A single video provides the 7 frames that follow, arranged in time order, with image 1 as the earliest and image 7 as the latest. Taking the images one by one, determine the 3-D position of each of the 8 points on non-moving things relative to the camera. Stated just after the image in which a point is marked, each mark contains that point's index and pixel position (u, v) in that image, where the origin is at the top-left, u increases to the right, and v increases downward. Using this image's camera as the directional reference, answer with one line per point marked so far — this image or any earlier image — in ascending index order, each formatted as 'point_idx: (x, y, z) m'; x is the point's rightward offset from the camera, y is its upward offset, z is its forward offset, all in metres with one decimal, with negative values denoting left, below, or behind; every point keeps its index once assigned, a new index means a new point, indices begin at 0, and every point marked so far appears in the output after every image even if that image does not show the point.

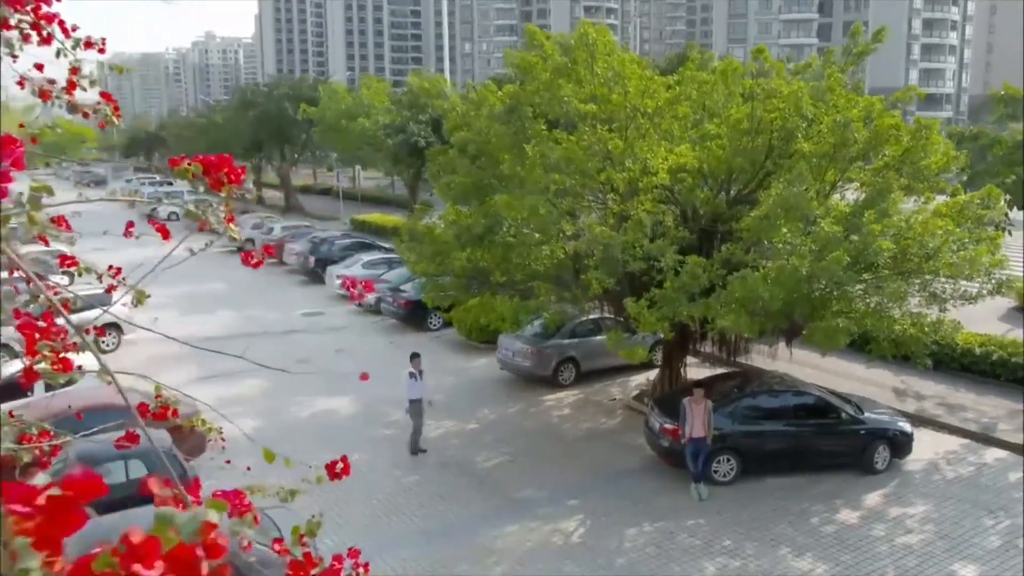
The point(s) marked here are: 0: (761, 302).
0: (+2.6, -0.2, +9.3) m
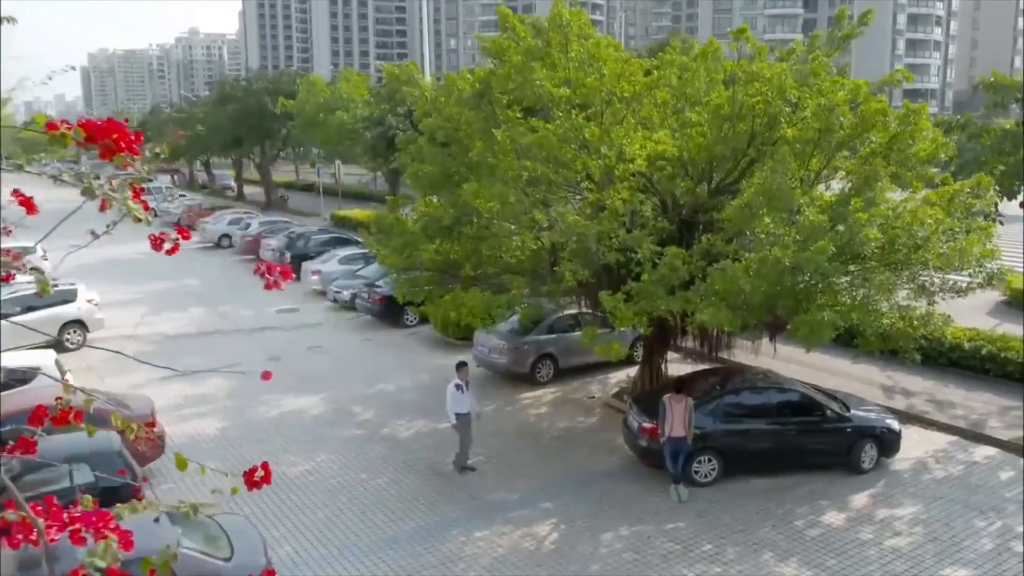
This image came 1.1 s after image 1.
0: (+2.3, -0.1, +8.8) m
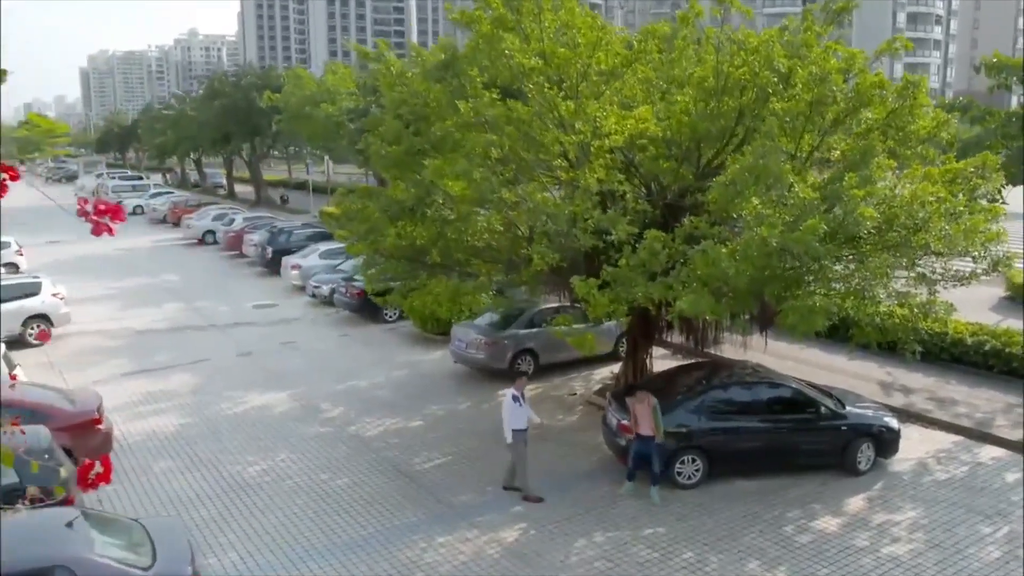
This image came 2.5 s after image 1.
0: (+1.9, +0.1, +8.1) m
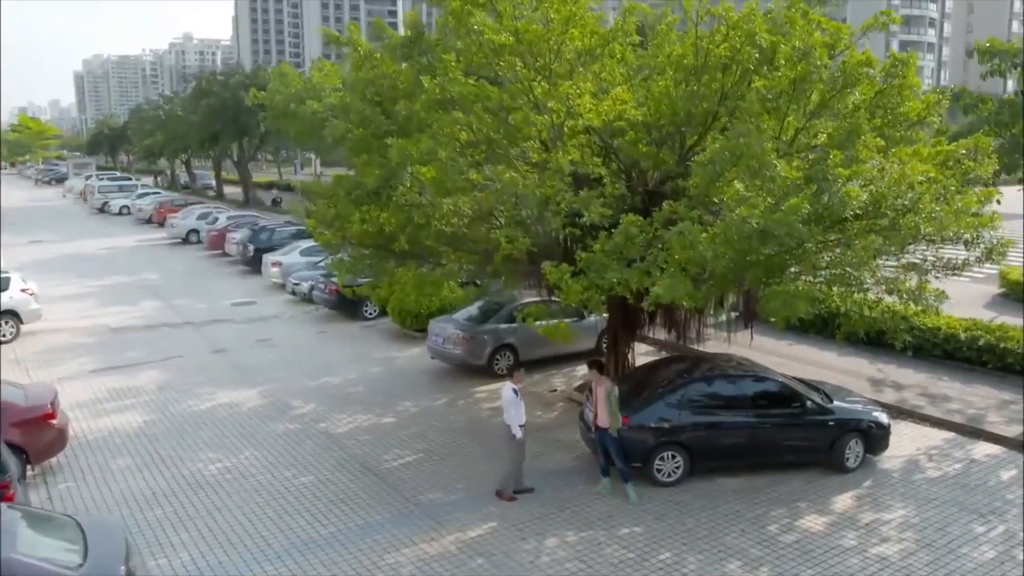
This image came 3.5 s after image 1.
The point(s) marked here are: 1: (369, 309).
0: (+1.6, +0.2, +7.6) m
1: (-2.8, -0.4, +17.5) m
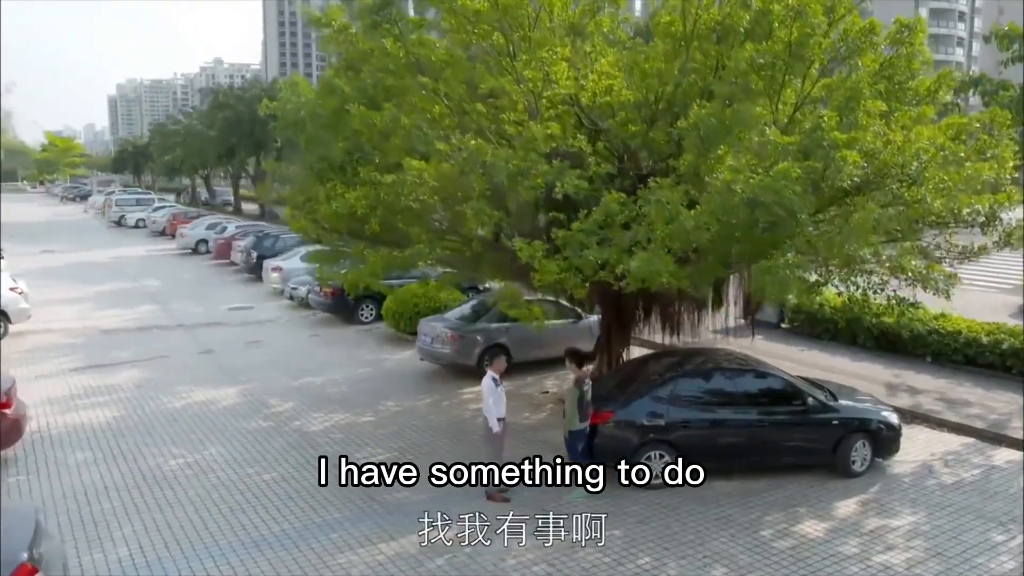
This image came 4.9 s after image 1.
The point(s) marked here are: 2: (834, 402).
0: (+1.4, +0.4, +7.0) m
1: (-2.8, -0.5, +16.9) m
2: (+3.2, -1.1, +8.8) m
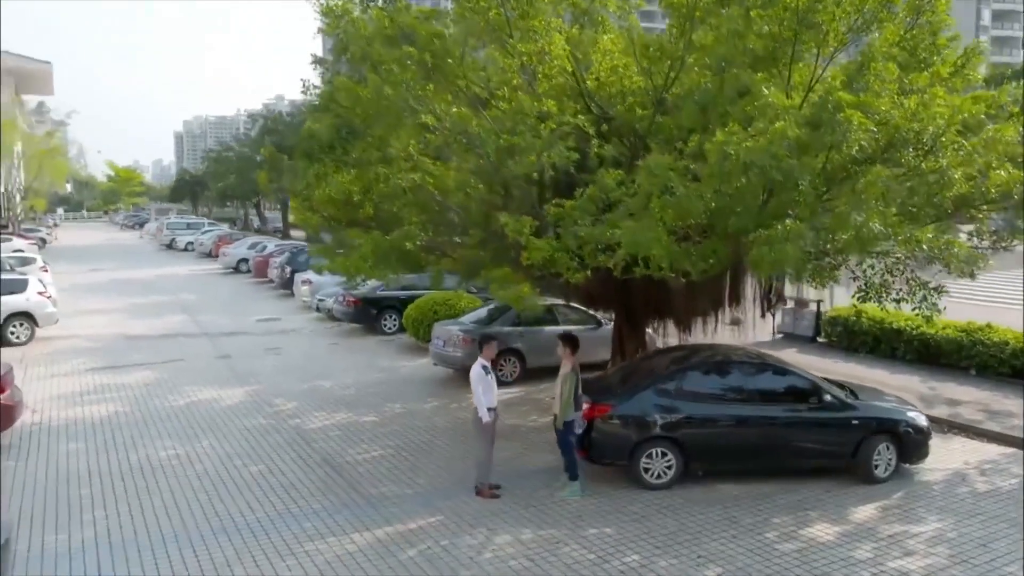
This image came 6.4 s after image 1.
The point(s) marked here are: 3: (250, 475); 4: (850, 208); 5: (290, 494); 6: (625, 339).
0: (+1.3, +0.6, +6.5) m
1: (-2.3, -0.6, +16.6) m
2: (+3.1, -1.0, +8.1) m
3: (-2.5, -1.8, +8.5) m
4: (+2.6, +0.5, +6.6) m
5: (-1.9, -1.8, +7.9) m
6: (+1.3, -0.6, +10.0) m
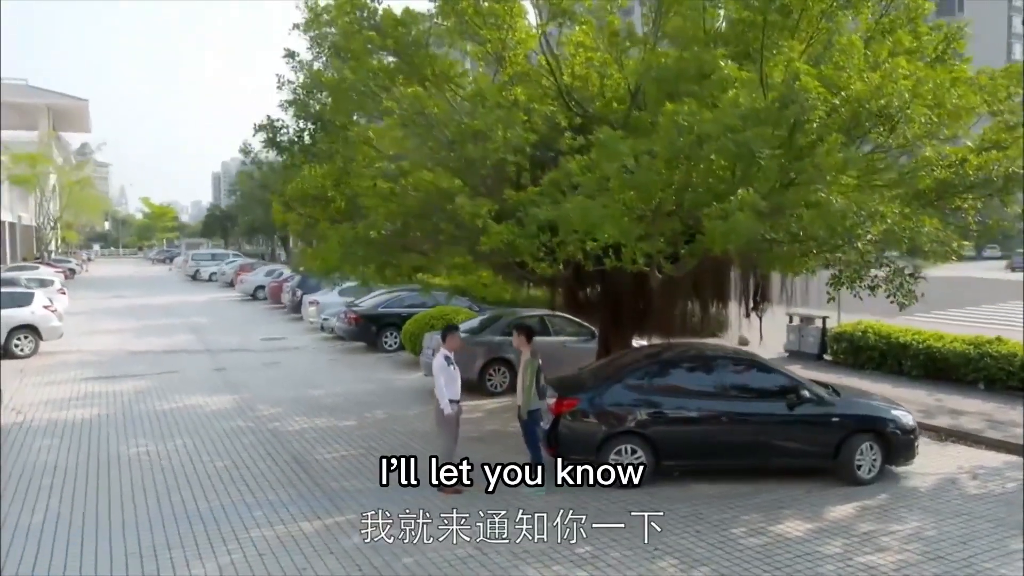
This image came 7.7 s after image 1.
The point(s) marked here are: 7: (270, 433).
0: (+0.9, +0.7, +6.3) m
1: (-2.3, -1.0, +16.5) m
2: (+2.8, -1.0, +7.8) m
3: (-2.7, -1.7, +8.3) m
4: (+2.3, +0.6, +6.4) m
5: (-2.2, -1.7, +7.7) m
6: (+1.1, -0.6, +9.8) m
7: (-2.6, -1.6, +9.8) m
